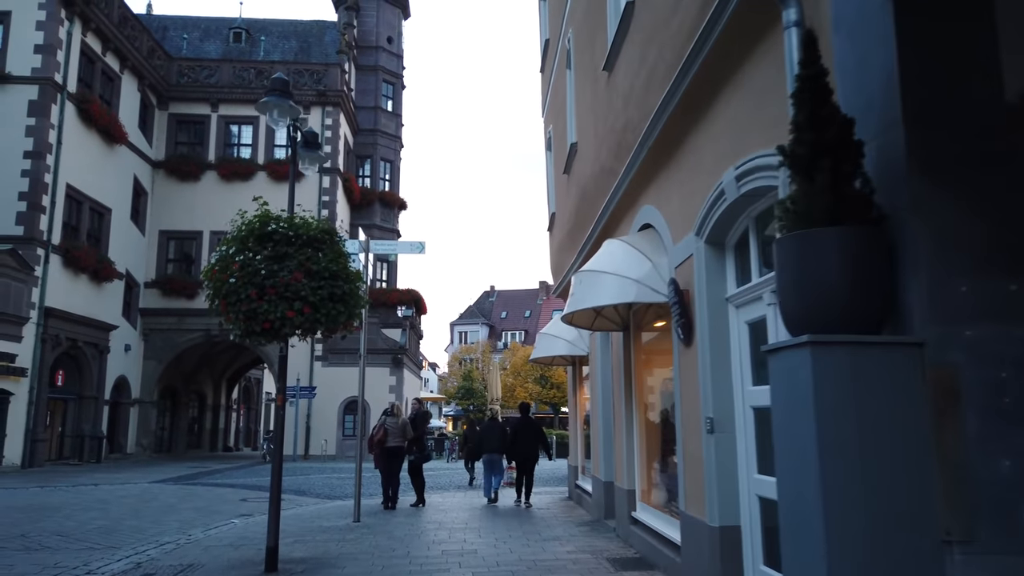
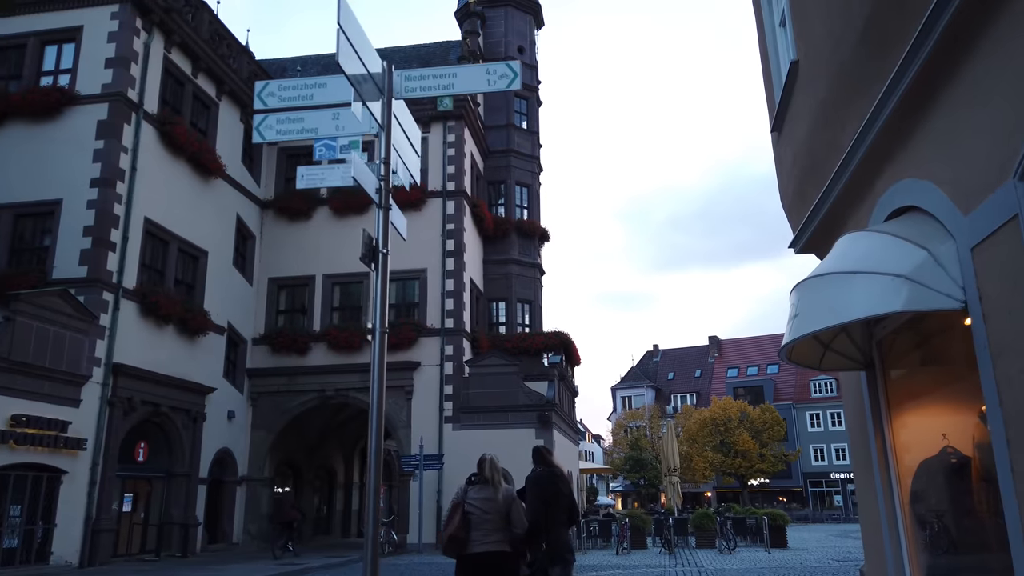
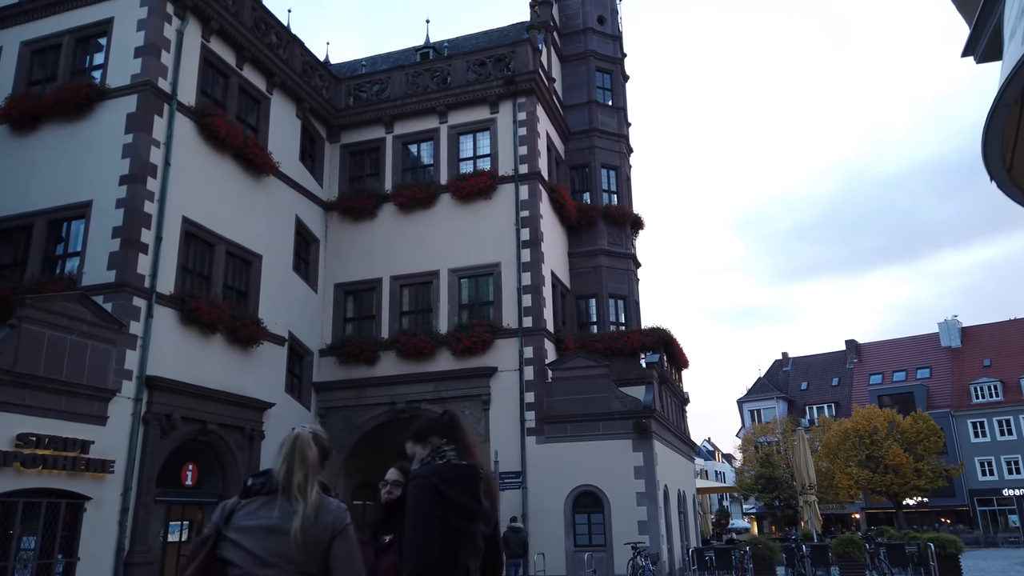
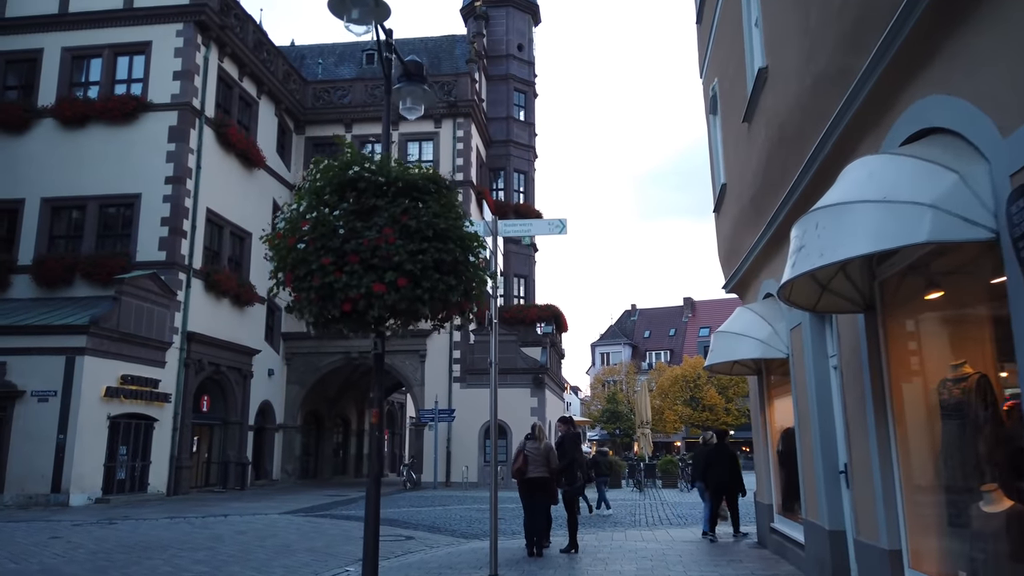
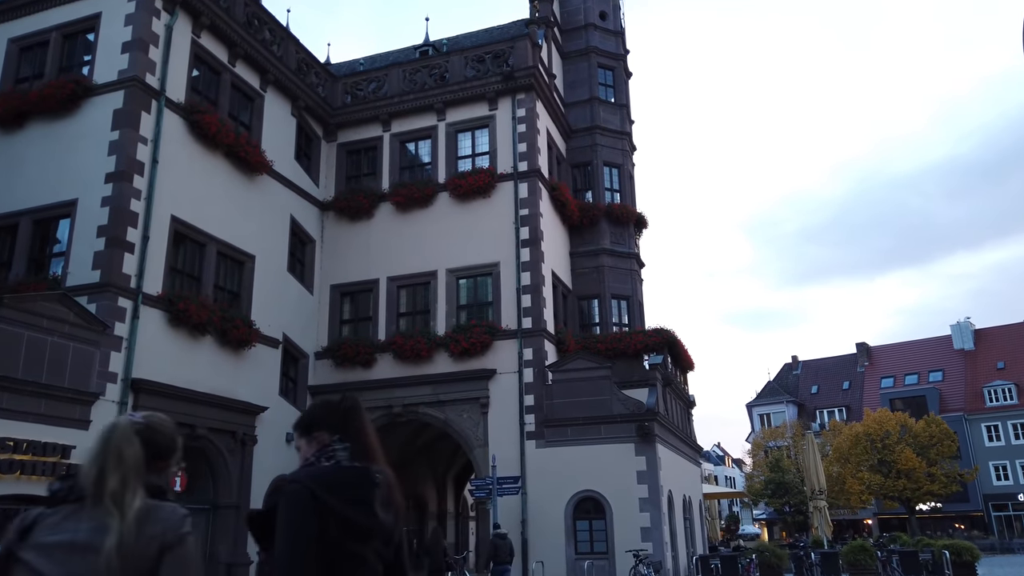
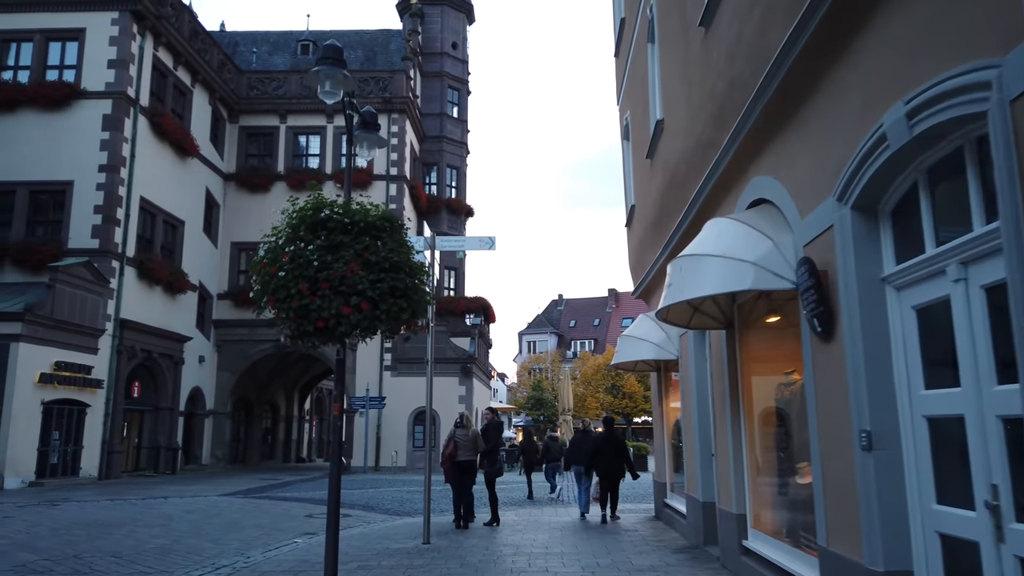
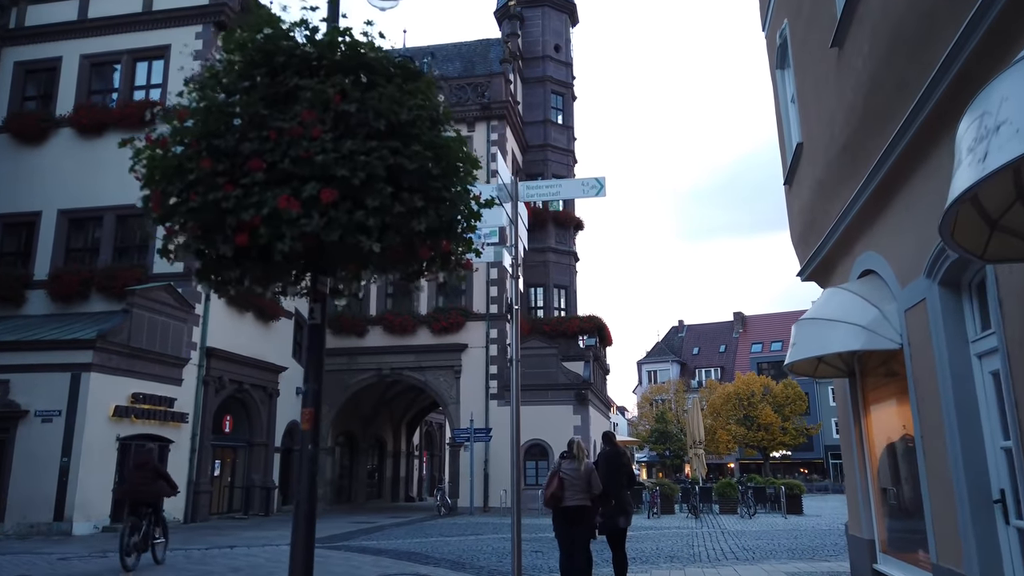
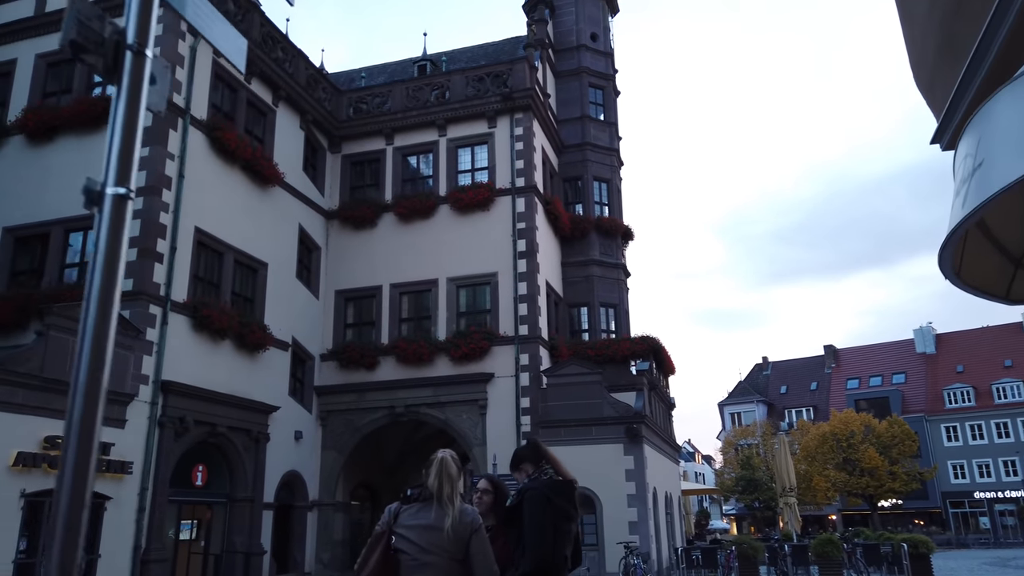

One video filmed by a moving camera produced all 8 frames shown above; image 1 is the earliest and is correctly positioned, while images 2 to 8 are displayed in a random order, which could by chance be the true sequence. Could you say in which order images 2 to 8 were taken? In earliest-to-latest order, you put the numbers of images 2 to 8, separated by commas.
6, 4, 7, 2, 8, 3, 5
